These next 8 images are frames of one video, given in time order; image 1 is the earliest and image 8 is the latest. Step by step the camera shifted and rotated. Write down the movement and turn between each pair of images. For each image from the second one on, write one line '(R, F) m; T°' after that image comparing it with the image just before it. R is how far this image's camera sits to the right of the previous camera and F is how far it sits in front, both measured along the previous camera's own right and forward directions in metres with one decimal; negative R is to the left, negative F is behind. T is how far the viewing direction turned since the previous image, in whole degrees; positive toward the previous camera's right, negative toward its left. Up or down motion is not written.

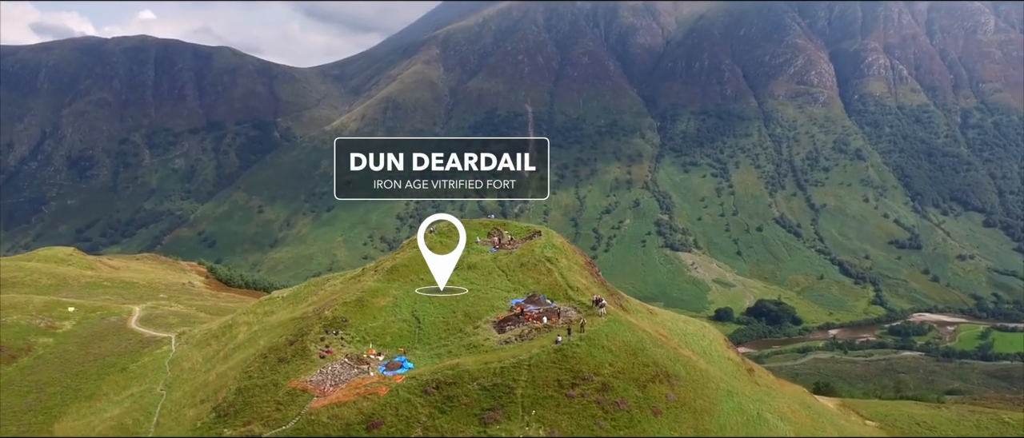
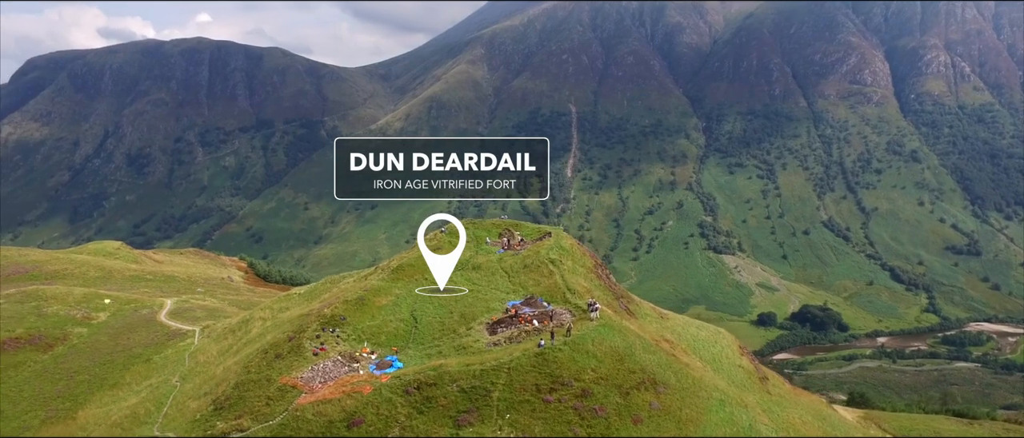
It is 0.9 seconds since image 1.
(+2.6, +0.2) m; -4°
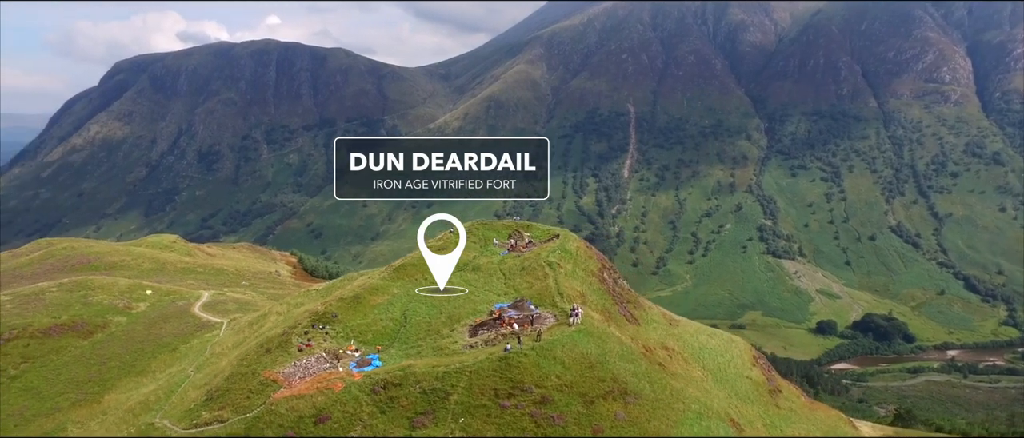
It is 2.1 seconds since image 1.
(+3.9, +0.4) m; -5°
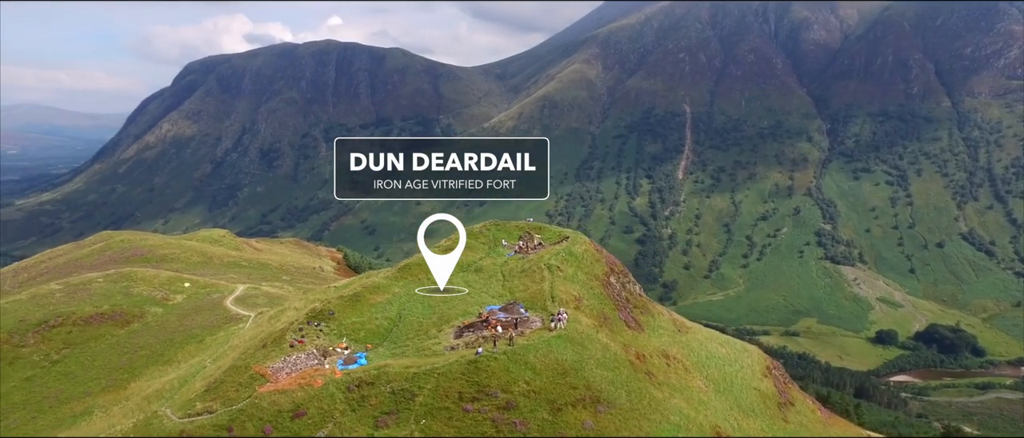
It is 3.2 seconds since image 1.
(+3.5, +0.3) m; -5°
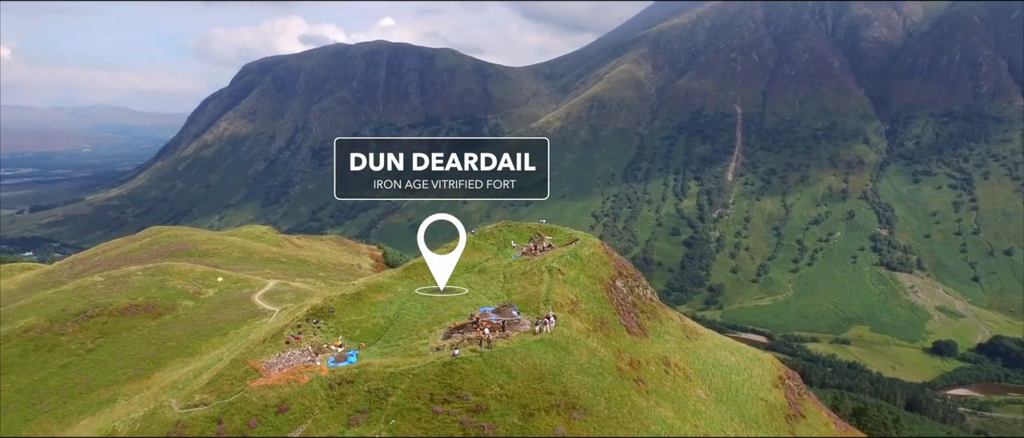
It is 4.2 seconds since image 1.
(+3.0, +0.2) m; -4°
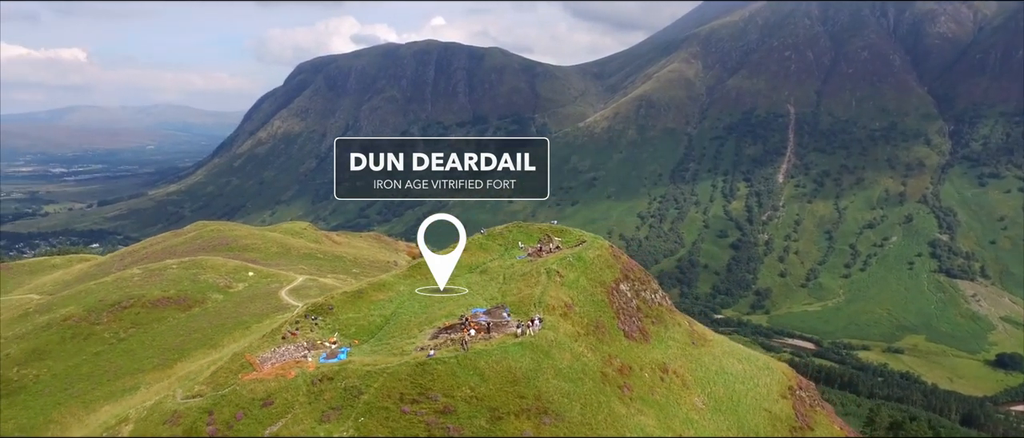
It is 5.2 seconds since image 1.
(+3.1, +0.2) m; -4°
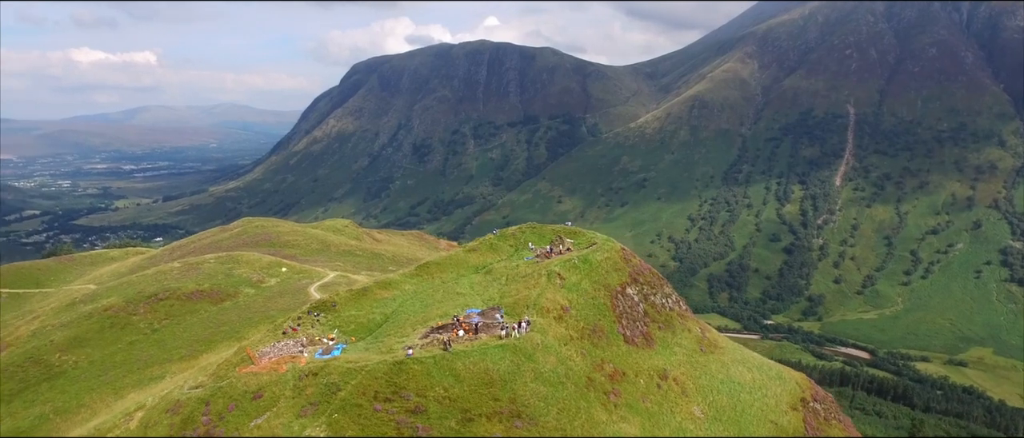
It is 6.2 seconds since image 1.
(+3.1, +0.2) m; -5°
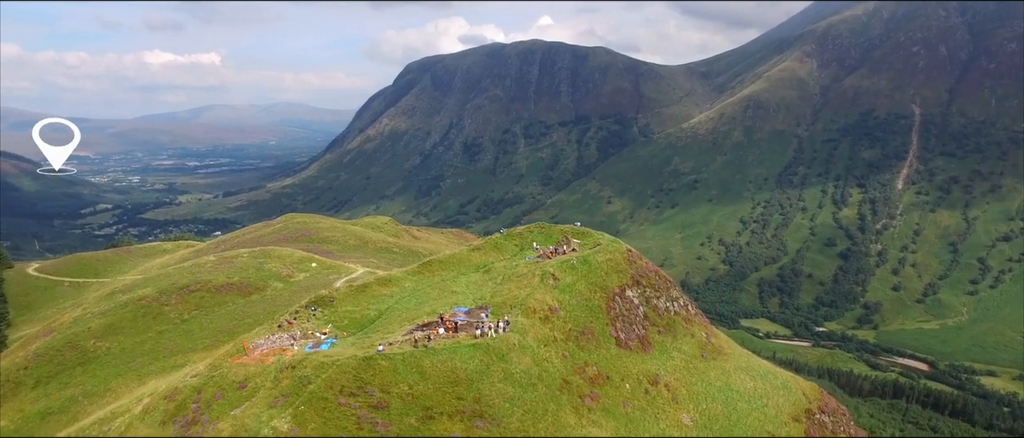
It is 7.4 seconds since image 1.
(+3.6, +0.2) m; -5°
